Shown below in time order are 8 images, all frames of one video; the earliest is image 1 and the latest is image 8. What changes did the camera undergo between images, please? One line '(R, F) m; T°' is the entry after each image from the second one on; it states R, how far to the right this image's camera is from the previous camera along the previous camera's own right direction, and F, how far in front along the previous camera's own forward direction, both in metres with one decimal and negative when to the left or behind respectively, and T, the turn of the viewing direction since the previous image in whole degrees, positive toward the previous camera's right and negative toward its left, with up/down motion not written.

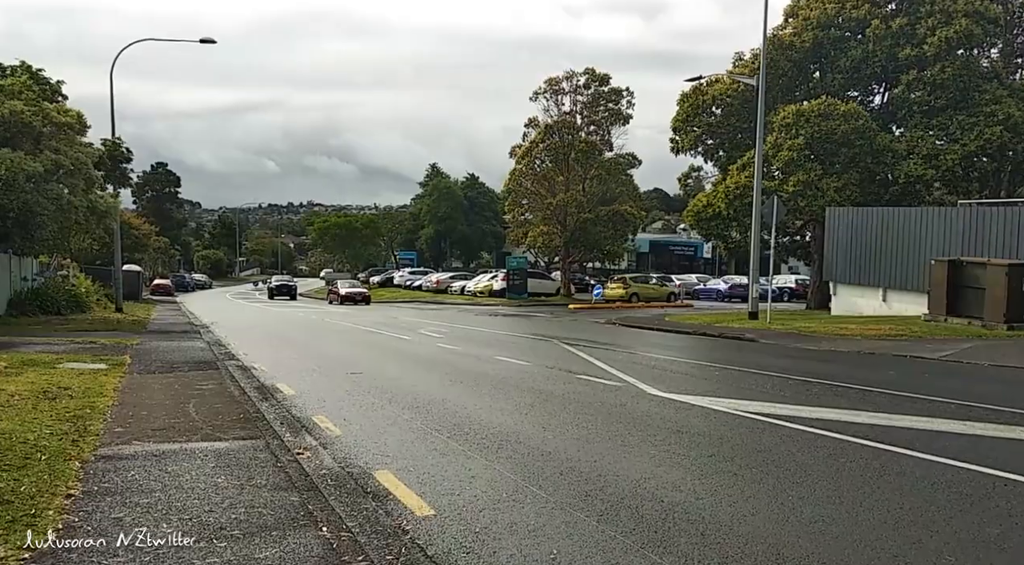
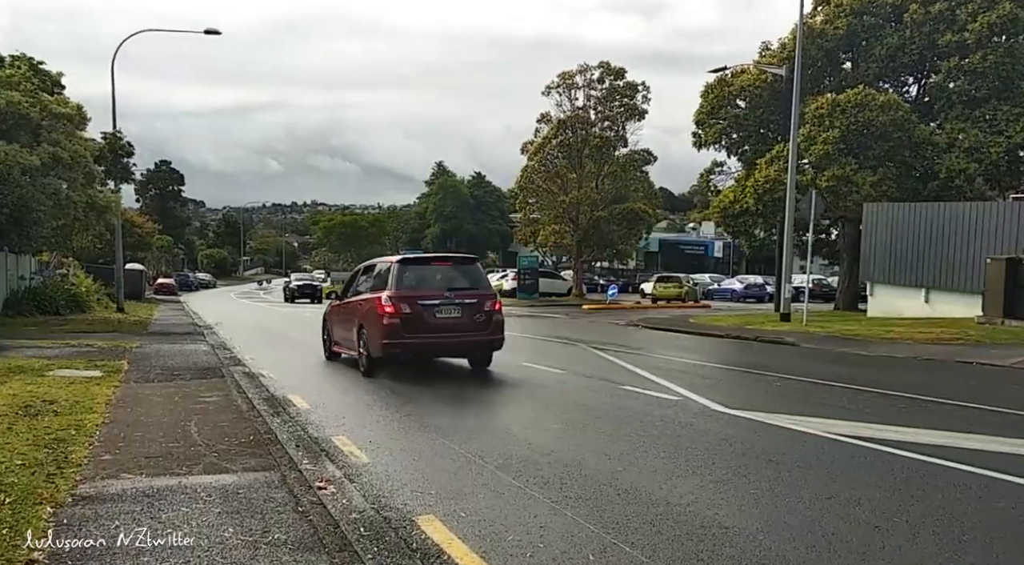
(-0.4, +1.2) m; 0°
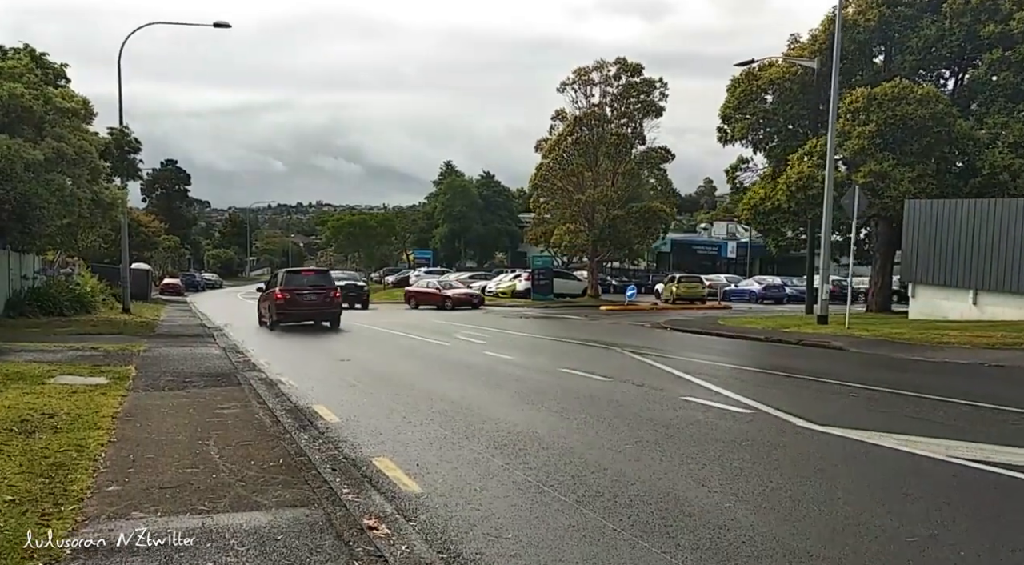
(-0.5, +1.0) m; 0°
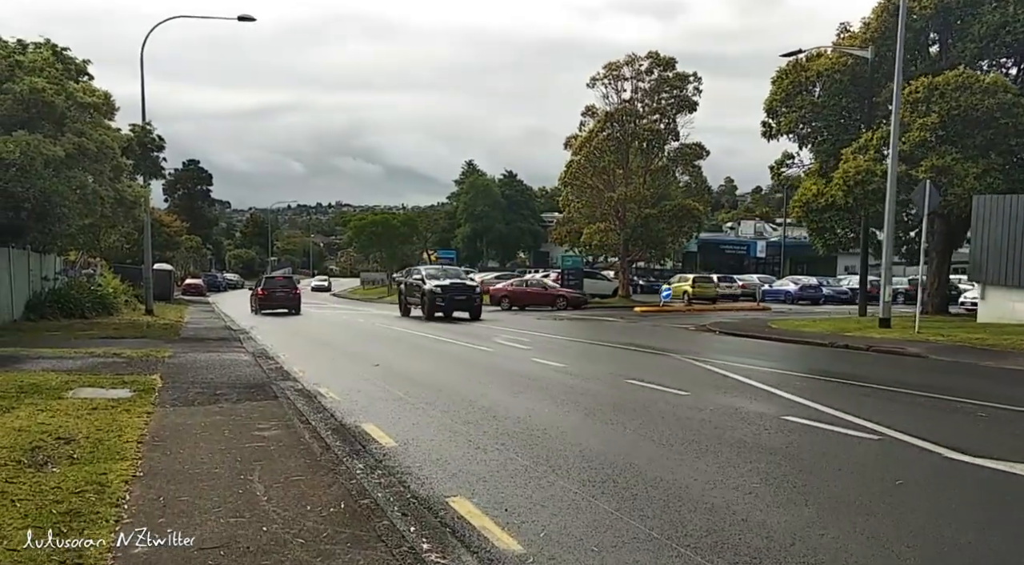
(-0.6, +1.1) m; -1°
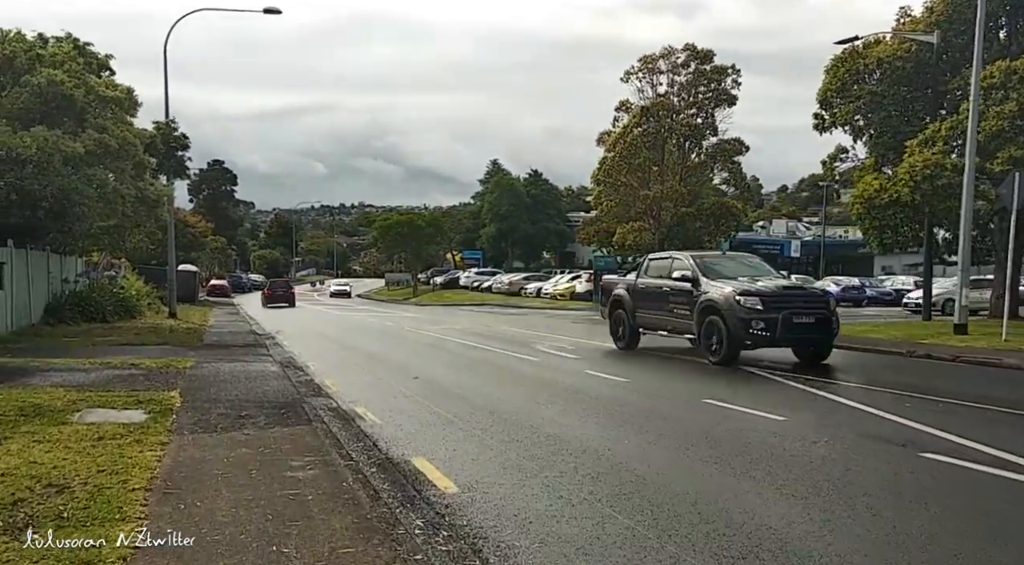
(-0.5, +1.3) m; -1°
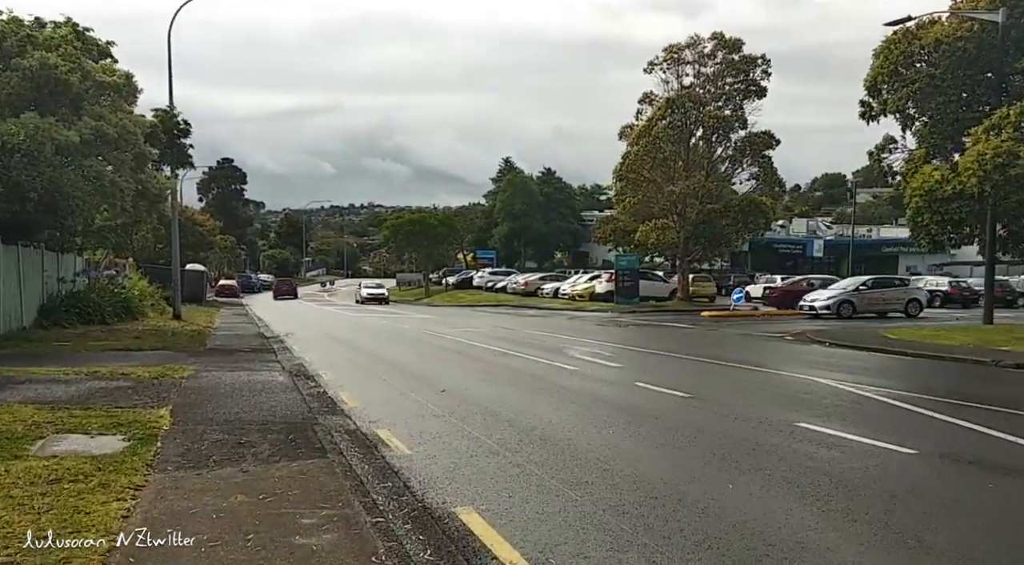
(-0.4, +1.7) m; -1°
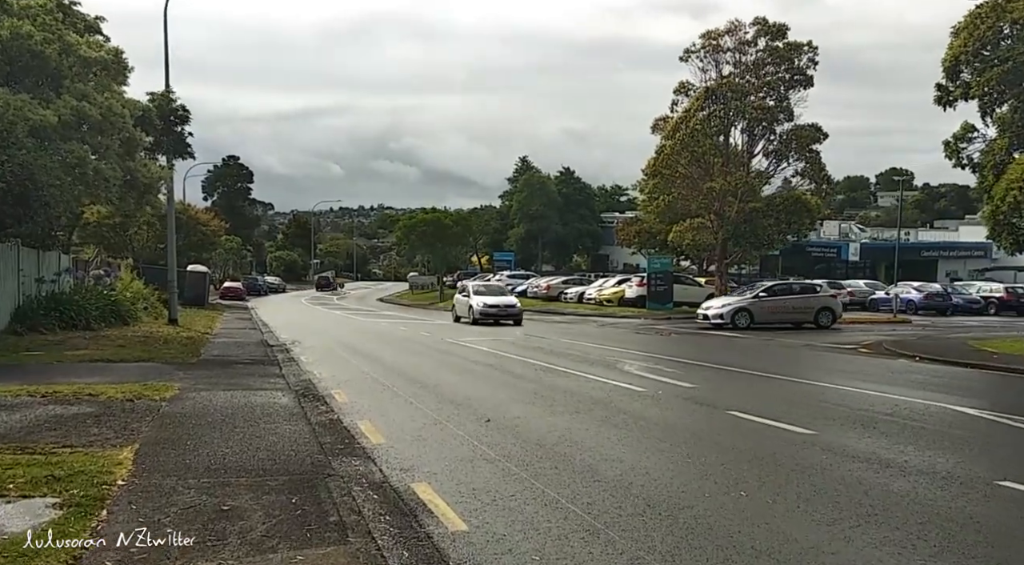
(-0.6, +2.5) m; -1°
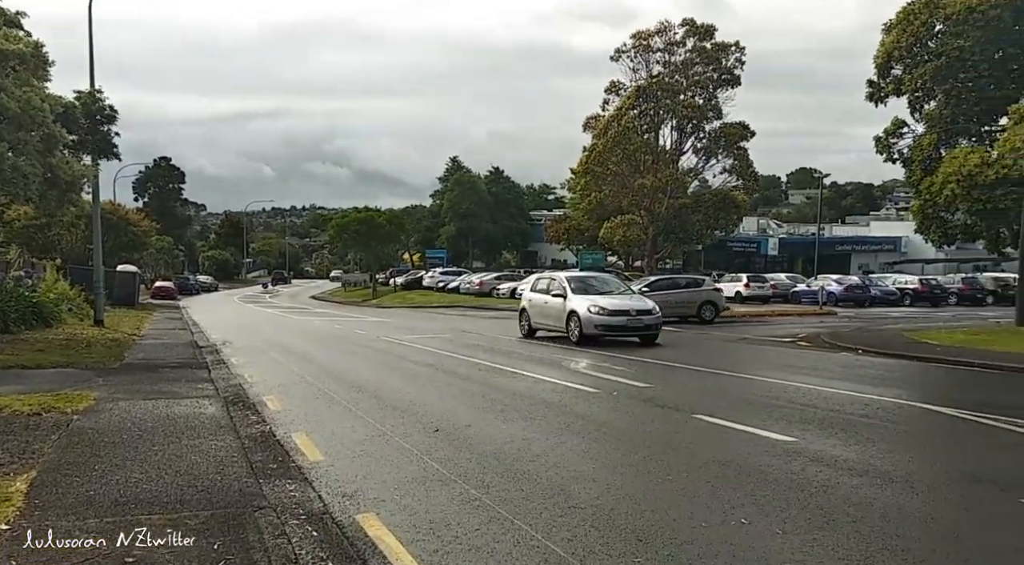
(-0.2, +0.8) m; +4°
